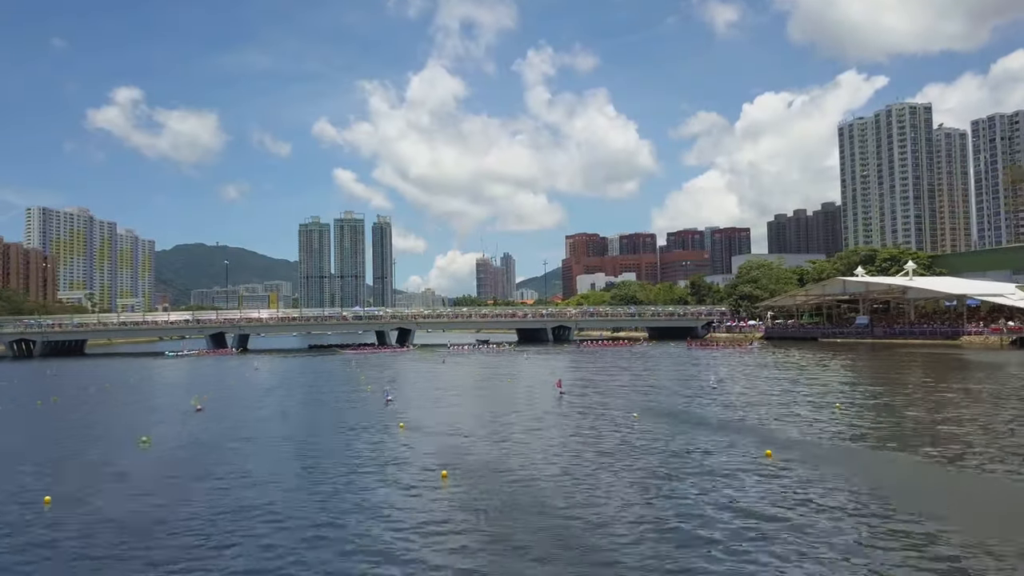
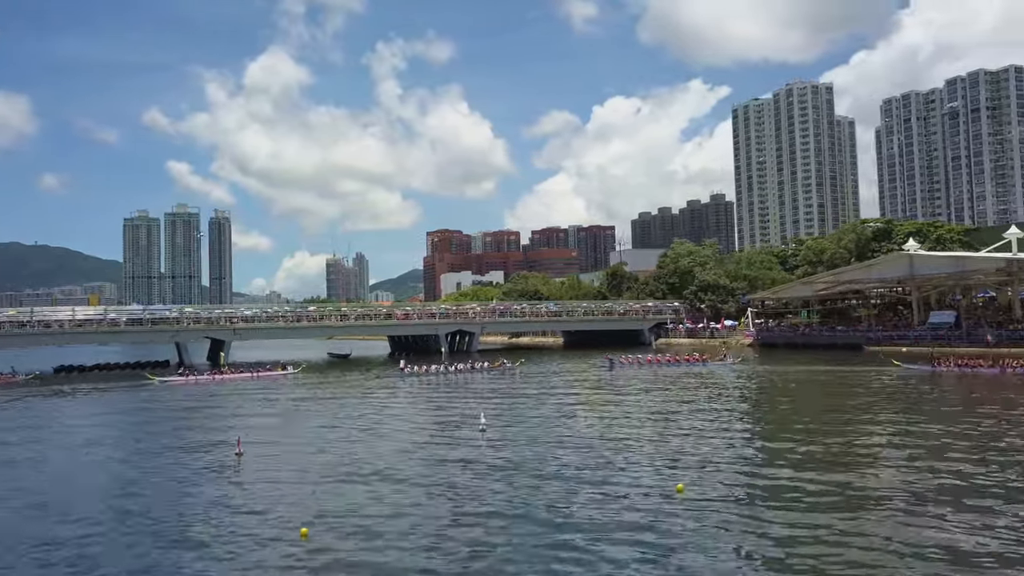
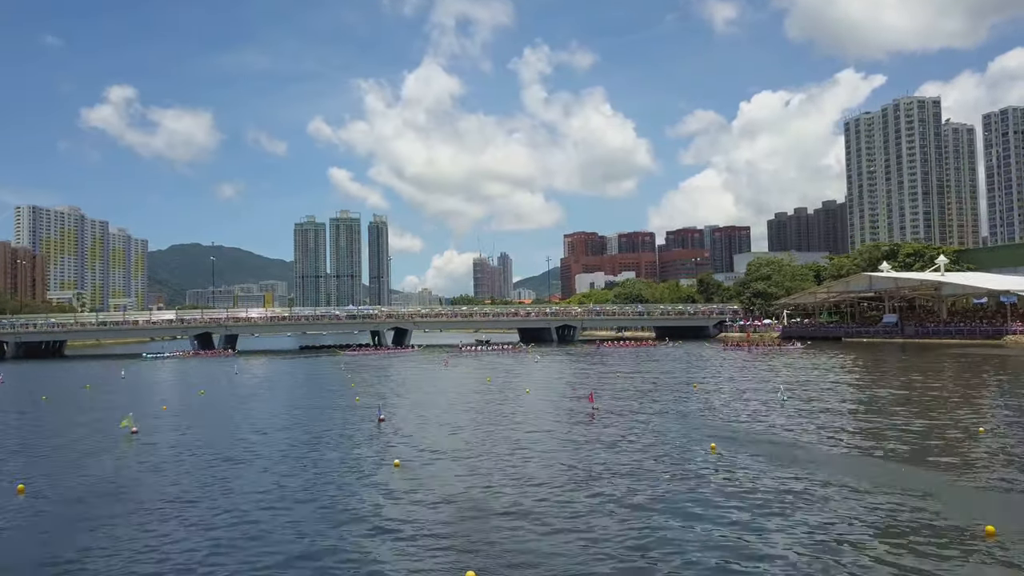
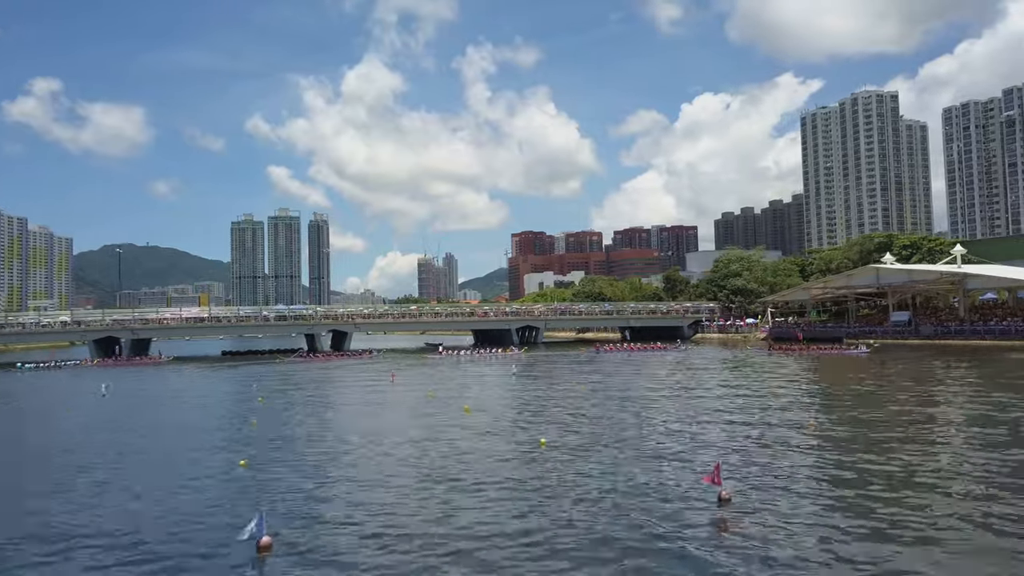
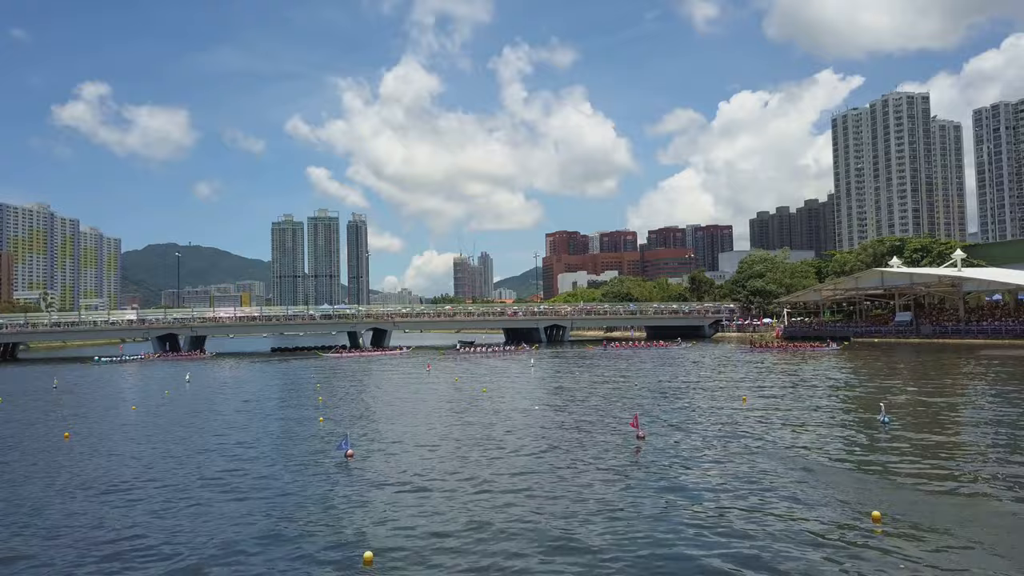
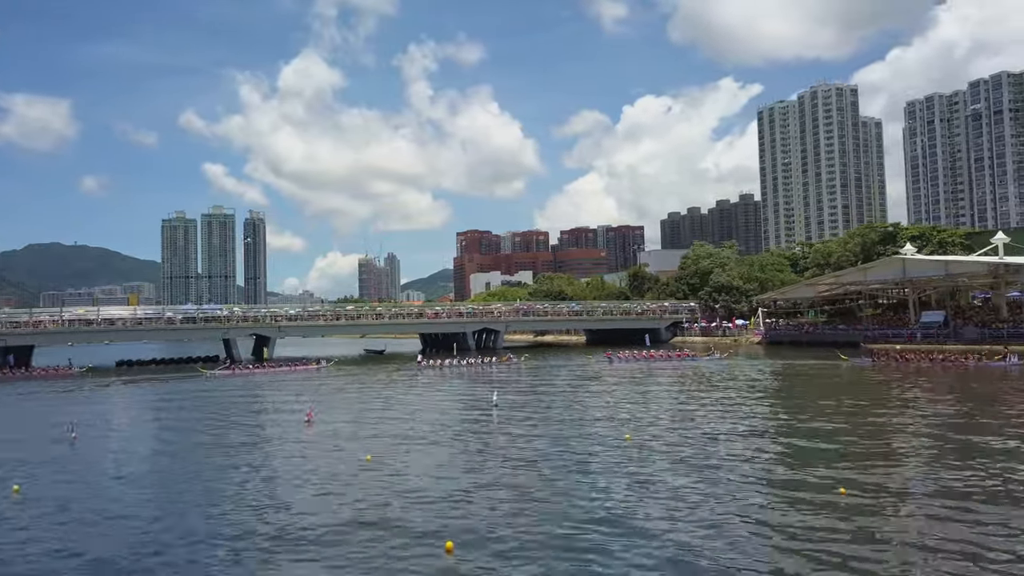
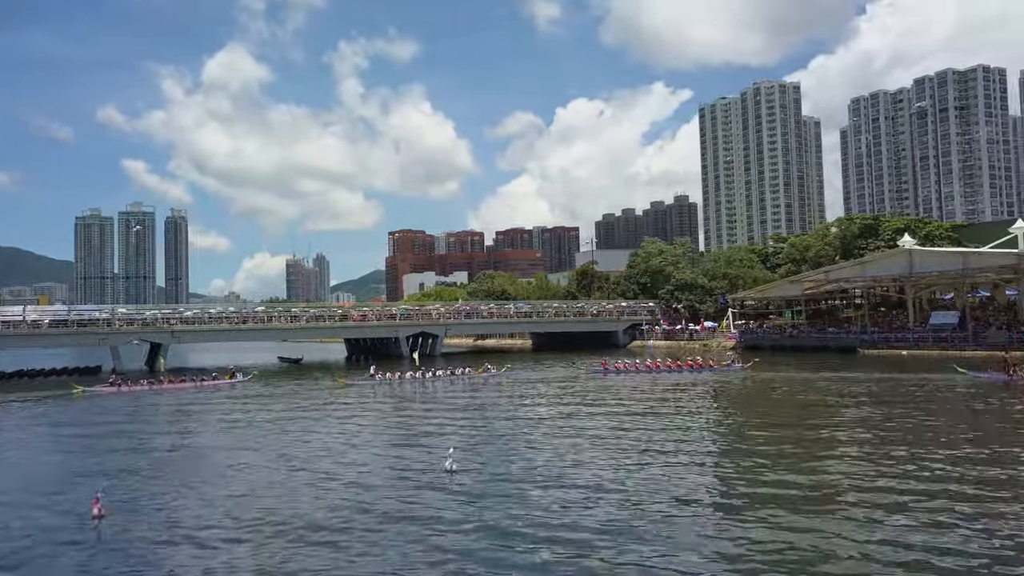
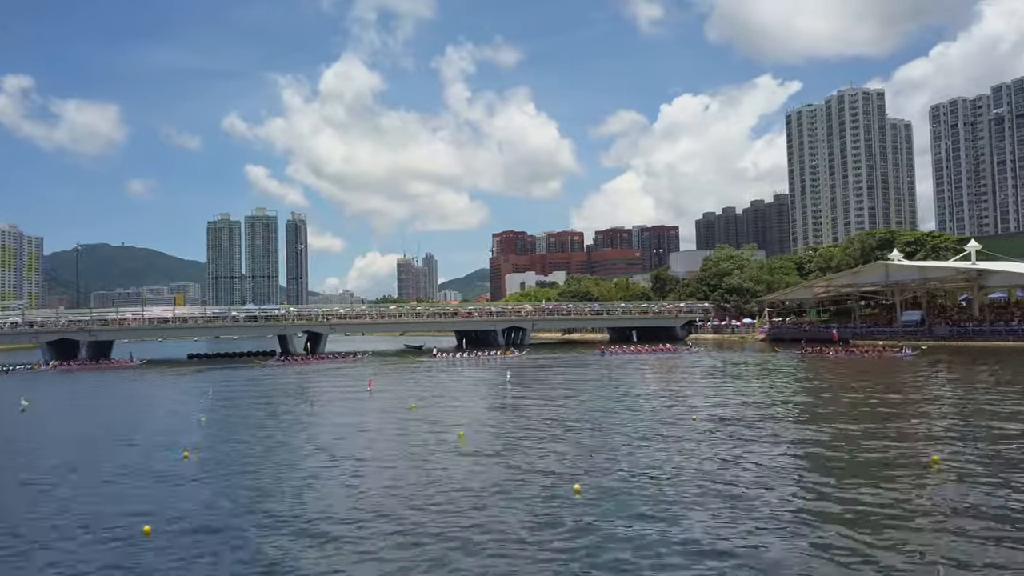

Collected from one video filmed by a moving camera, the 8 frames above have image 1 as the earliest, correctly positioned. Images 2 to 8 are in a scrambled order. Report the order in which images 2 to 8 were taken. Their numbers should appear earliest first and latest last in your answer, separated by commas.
3, 5, 4, 8, 6, 2, 7
